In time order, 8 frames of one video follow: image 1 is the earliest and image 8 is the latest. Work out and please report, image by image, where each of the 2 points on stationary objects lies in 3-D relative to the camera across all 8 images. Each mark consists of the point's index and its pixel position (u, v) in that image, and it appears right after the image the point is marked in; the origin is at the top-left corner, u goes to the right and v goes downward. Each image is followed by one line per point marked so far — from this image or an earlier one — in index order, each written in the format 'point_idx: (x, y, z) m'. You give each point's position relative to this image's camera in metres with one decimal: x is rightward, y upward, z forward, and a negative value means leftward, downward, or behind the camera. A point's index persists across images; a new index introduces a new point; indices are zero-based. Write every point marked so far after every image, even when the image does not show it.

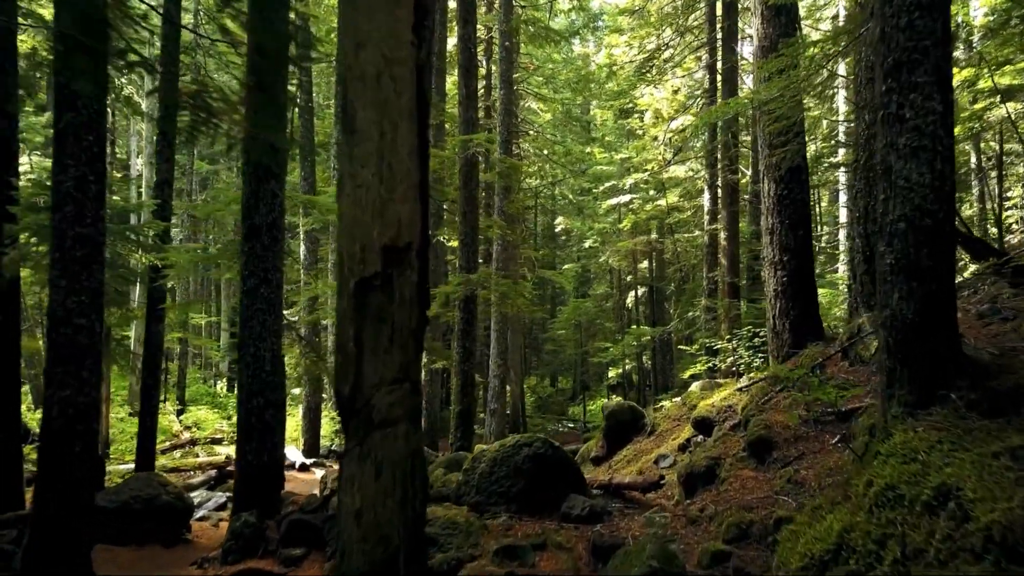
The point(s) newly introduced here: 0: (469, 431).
0: (-0.8, -2.7, +11.4) m
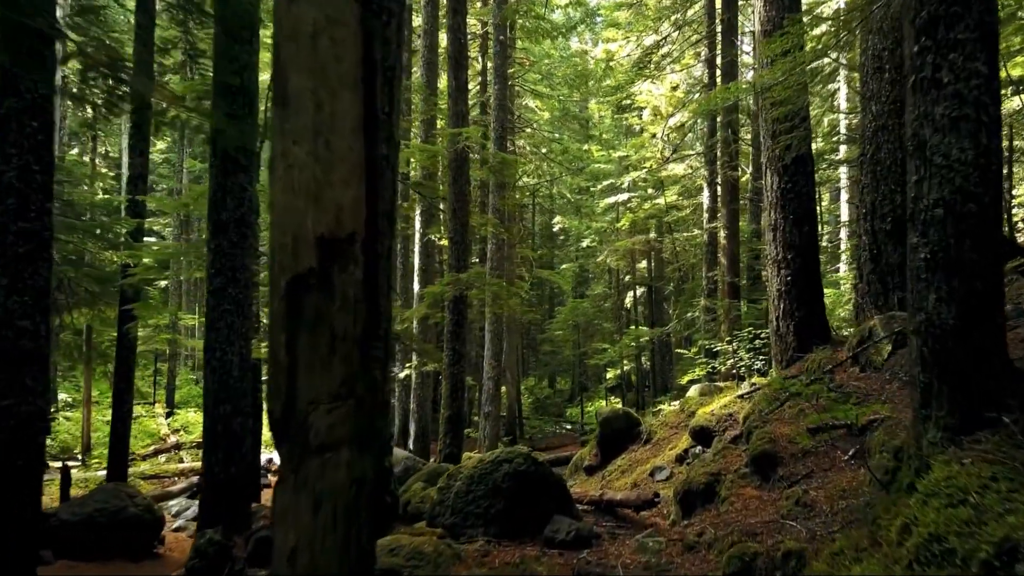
0: (-0.9, -2.7, +11.0) m
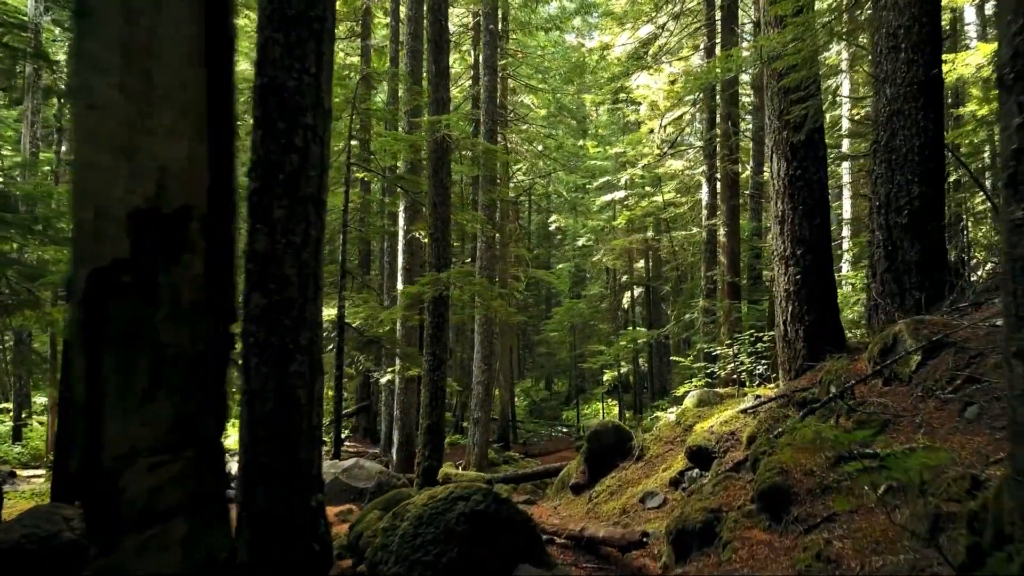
0: (-1.2, -2.7, +10.2) m
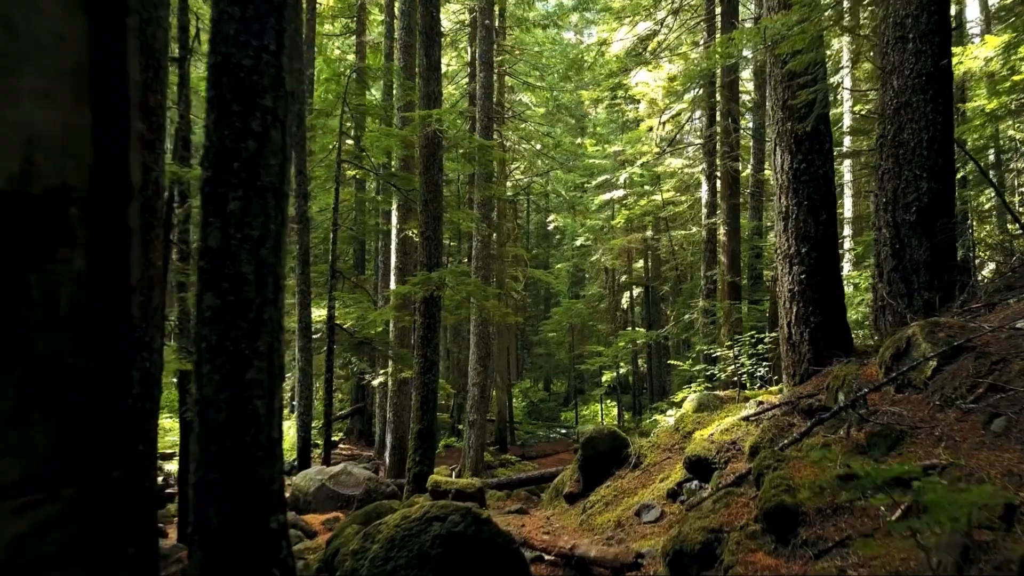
0: (-1.3, -2.7, +9.9) m
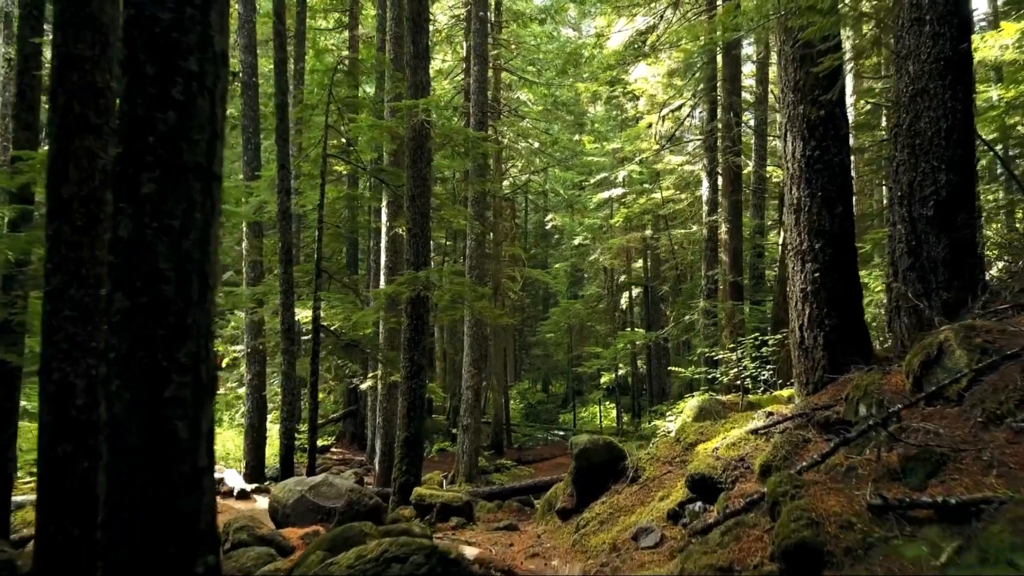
0: (-1.4, -2.7, +9.4) m
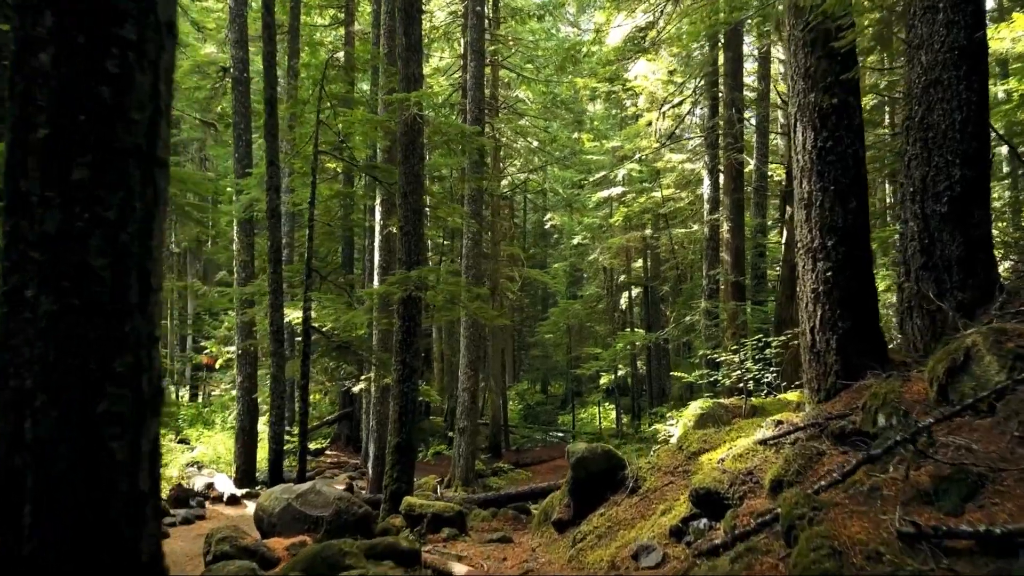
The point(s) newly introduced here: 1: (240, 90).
0: (-1.5, -2.7, +9.1) m
1: (-6.1, +4.4, +13.7) m
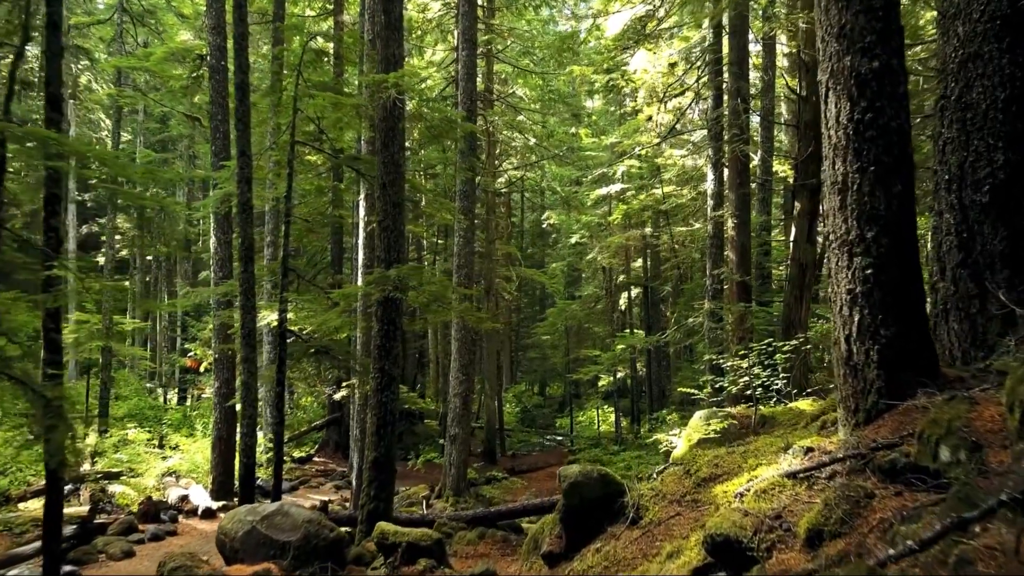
0: (-1.7, -2.7, +8.4) m
1: (-6.2, +4.4, +12.9) m
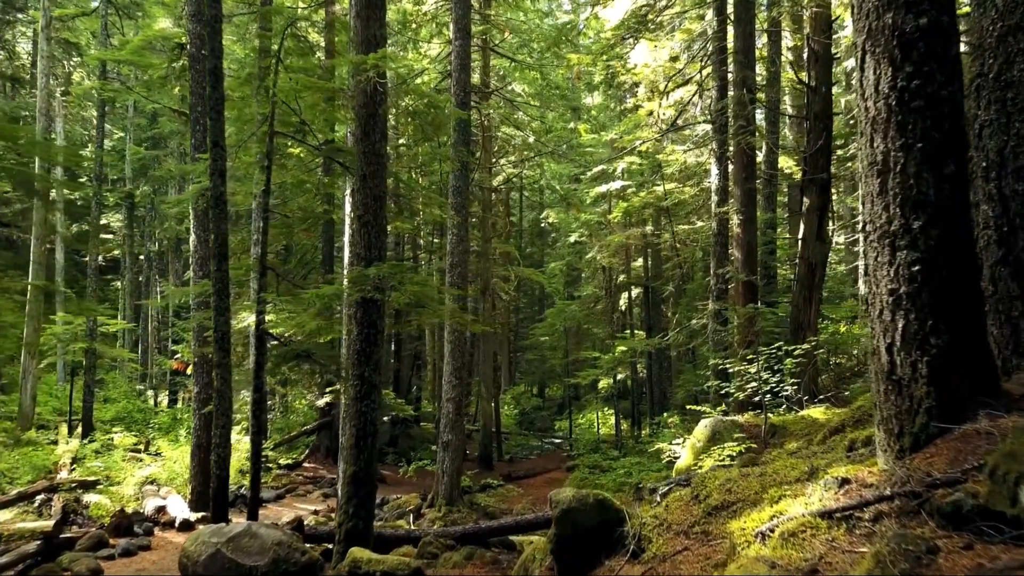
0: (-1.8, -2.7, +7.7) m
1: (-6.4, +4.4, +12.3) m
